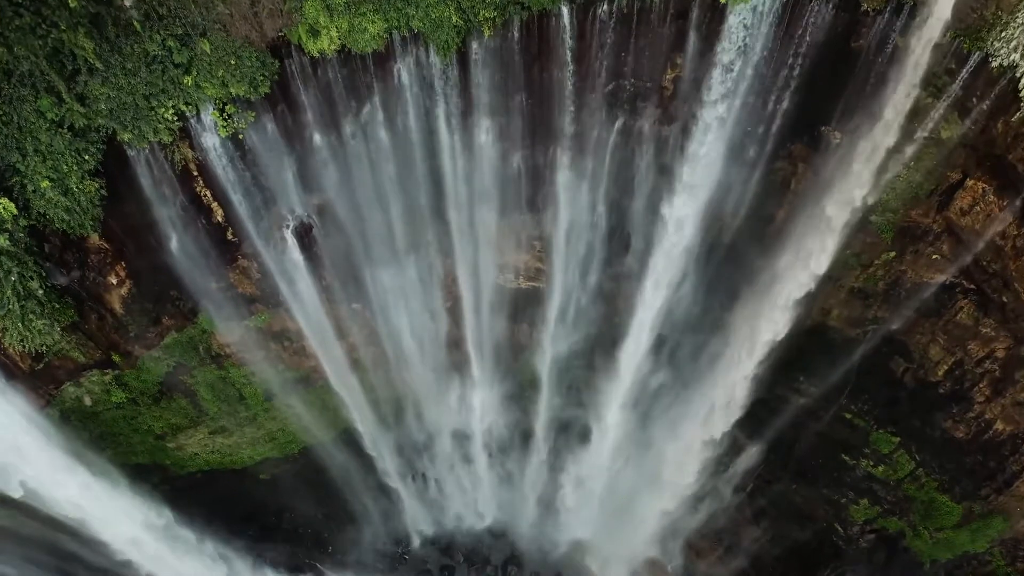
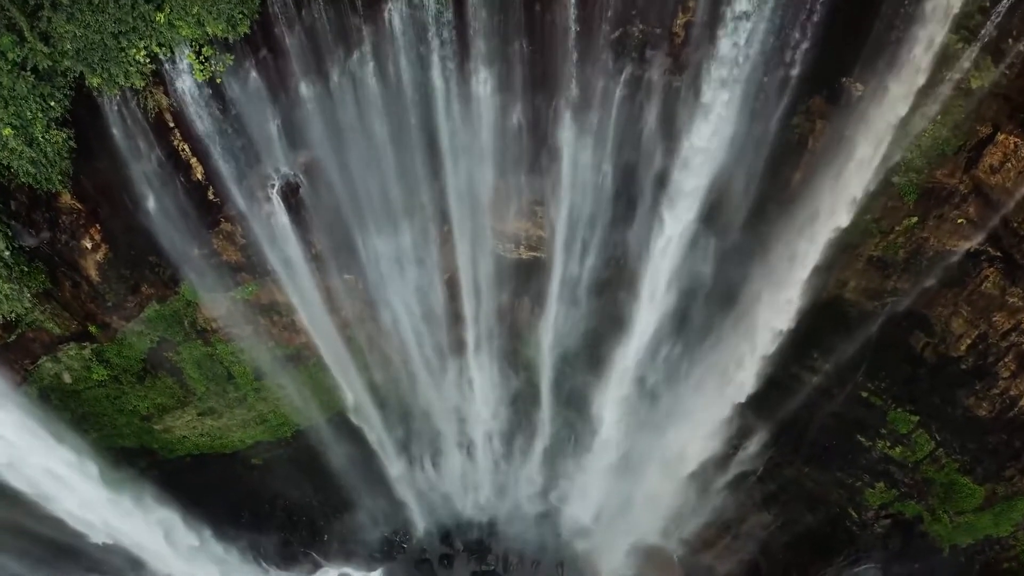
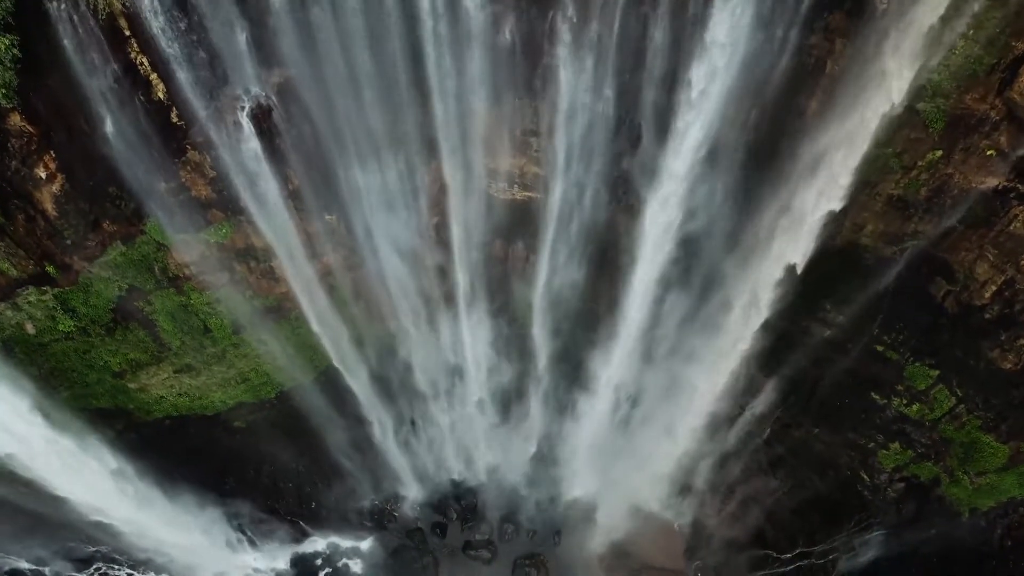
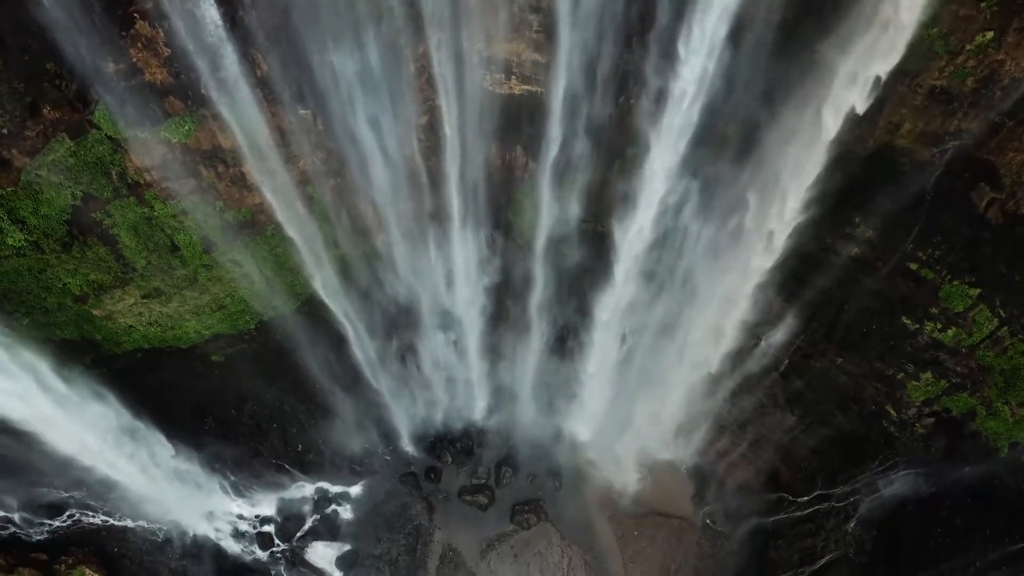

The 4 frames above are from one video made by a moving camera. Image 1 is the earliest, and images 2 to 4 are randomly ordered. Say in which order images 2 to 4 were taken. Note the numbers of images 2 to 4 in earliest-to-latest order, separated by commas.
2, 3, 4
